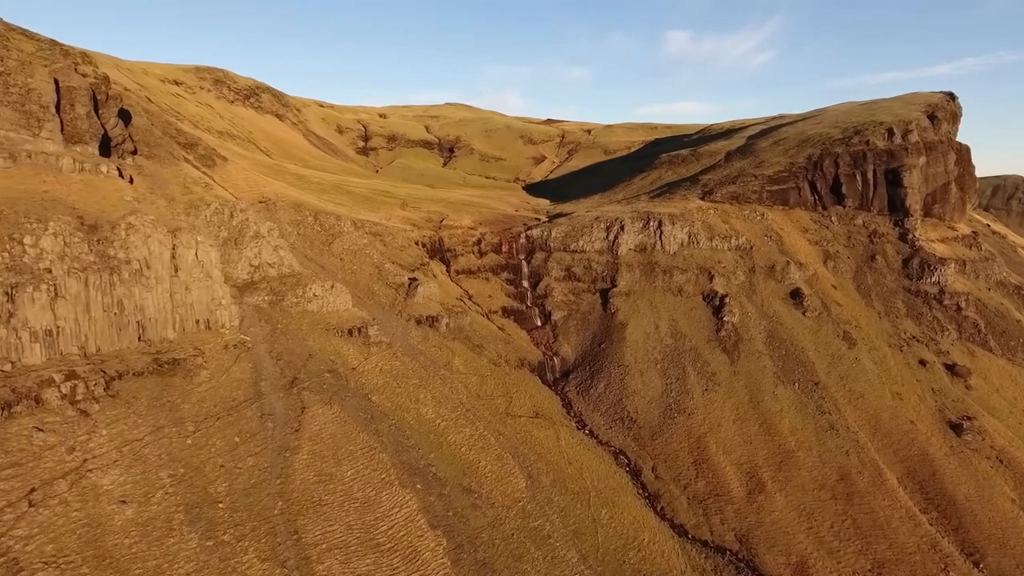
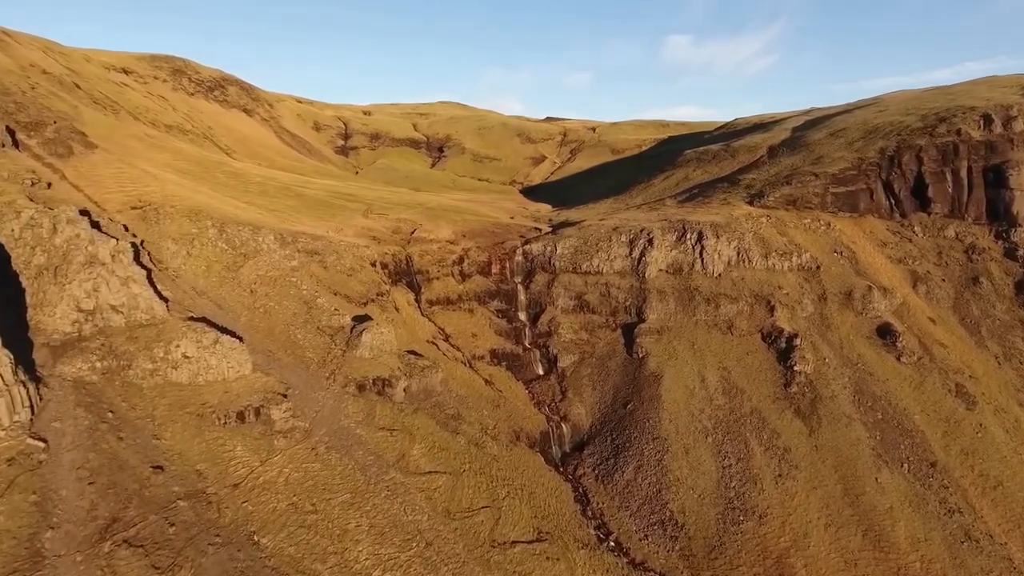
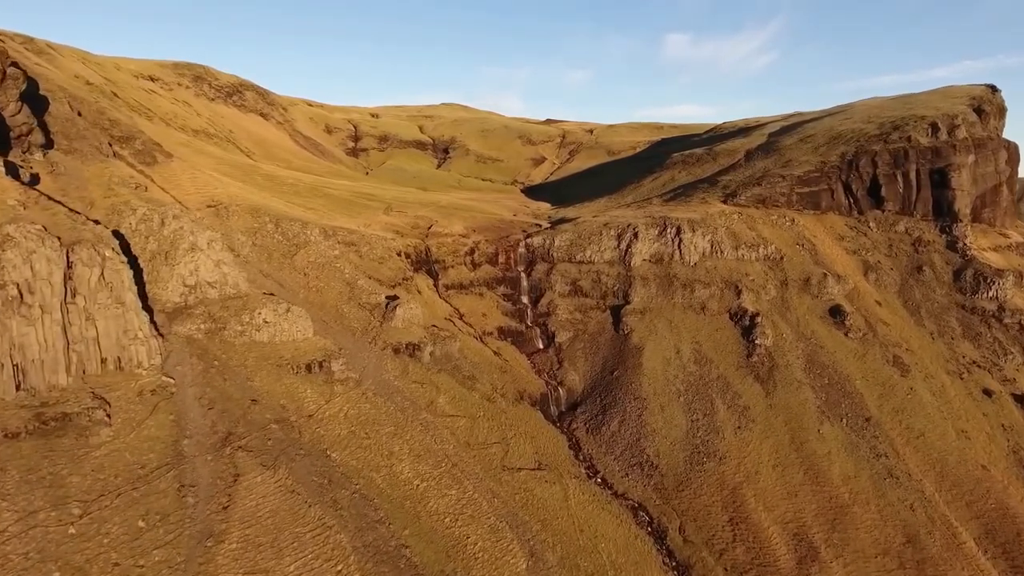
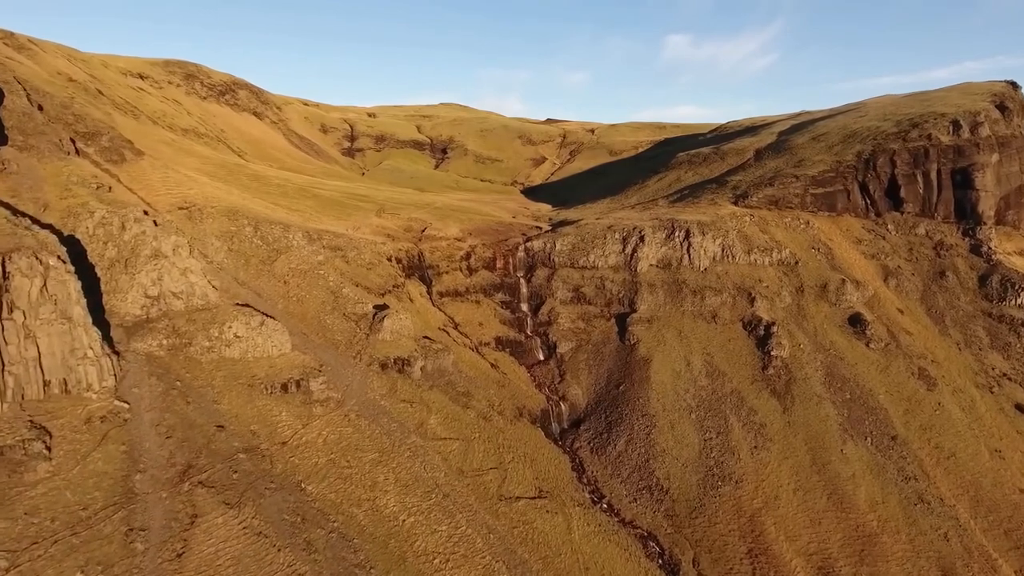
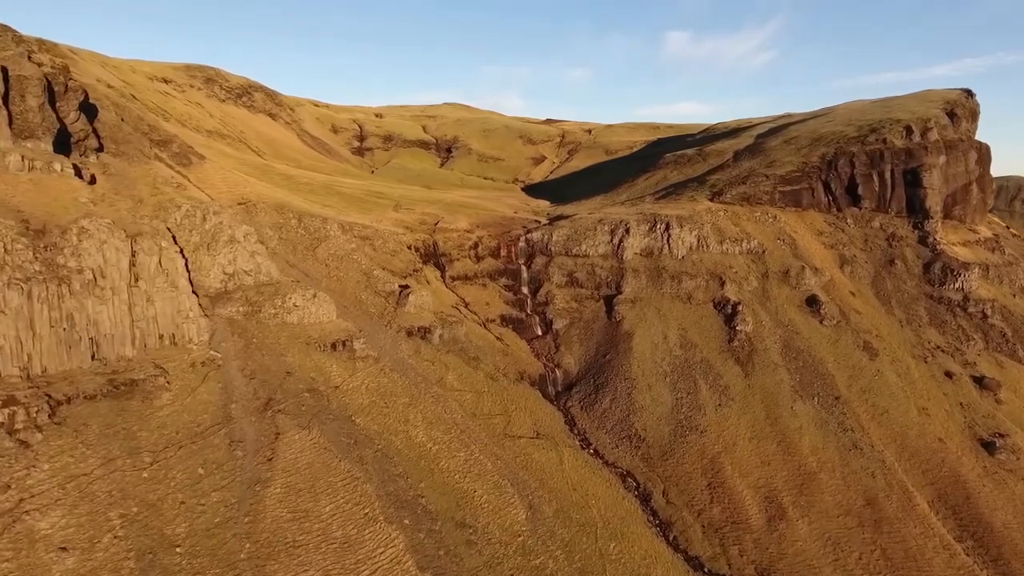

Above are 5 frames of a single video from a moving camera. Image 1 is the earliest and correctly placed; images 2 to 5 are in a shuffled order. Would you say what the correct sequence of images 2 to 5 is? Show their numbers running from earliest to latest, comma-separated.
5, 3, 4, 2
